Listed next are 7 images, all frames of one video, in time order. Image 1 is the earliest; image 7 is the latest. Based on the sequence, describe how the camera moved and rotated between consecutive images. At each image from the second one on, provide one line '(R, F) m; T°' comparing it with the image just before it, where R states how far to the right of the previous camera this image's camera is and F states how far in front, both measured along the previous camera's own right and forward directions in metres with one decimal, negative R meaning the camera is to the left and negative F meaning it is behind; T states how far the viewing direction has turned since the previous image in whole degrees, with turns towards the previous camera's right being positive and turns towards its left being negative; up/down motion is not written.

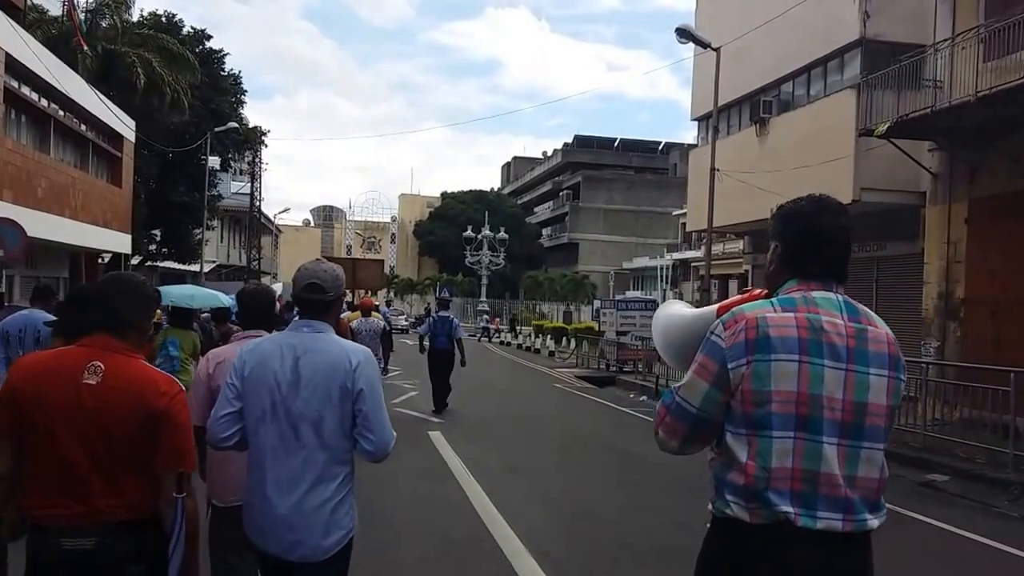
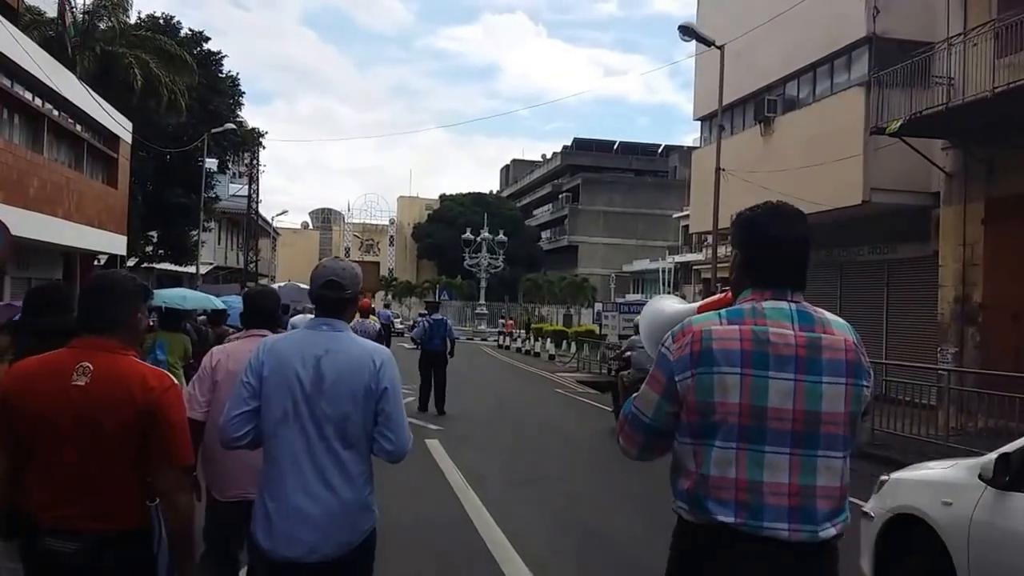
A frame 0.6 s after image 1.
(-0.1, +0.4) m; 0°
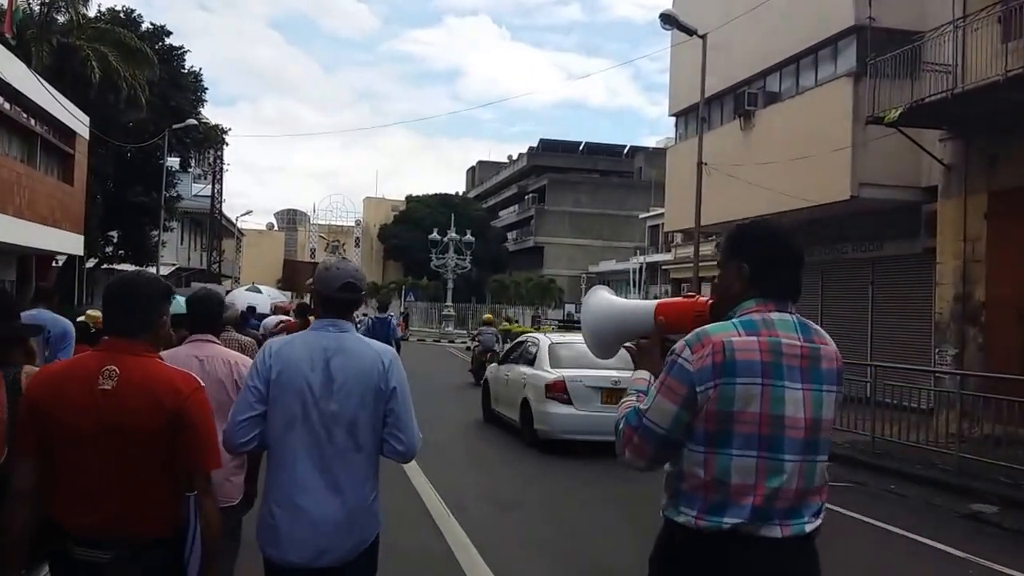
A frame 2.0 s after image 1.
(-0.1, +0.8) m; +2°
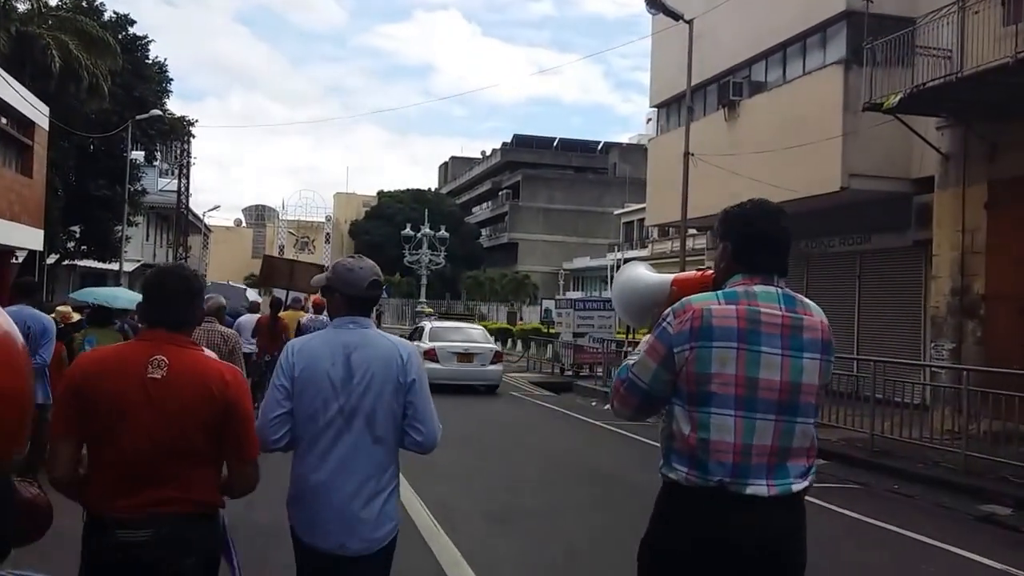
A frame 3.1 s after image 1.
(-0.1, +0.5) m; +2°
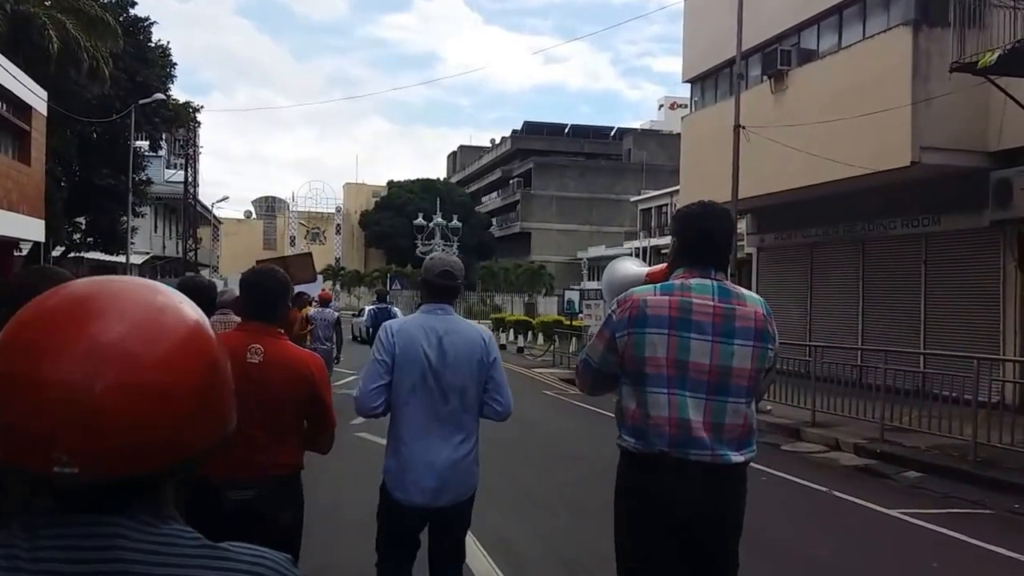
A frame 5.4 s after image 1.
(-0.4, +1.4) m; -1°
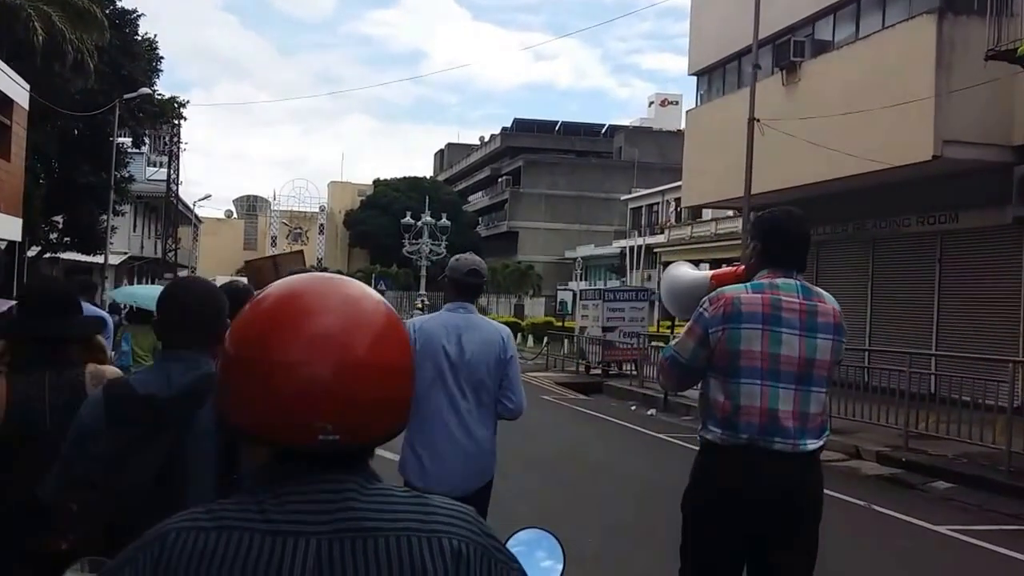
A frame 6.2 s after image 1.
(-0.3, +0.6) m; +1°
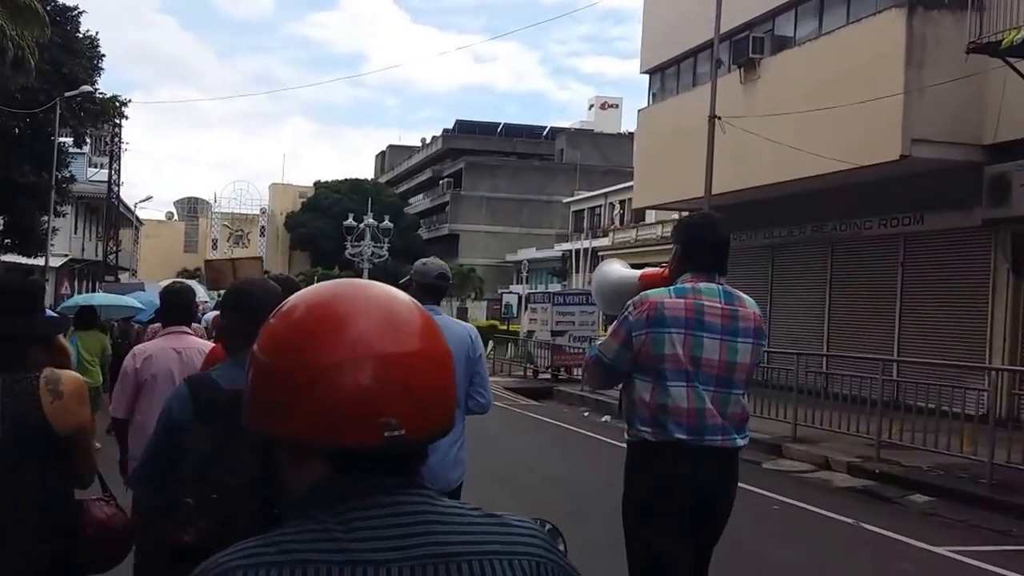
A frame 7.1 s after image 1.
(-0.4, +0.1) m; +4°
